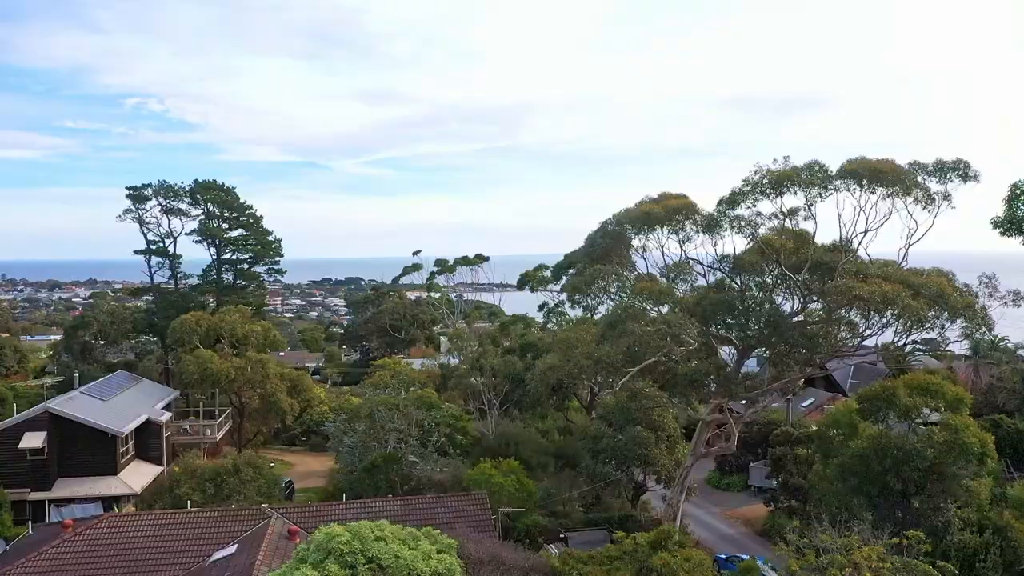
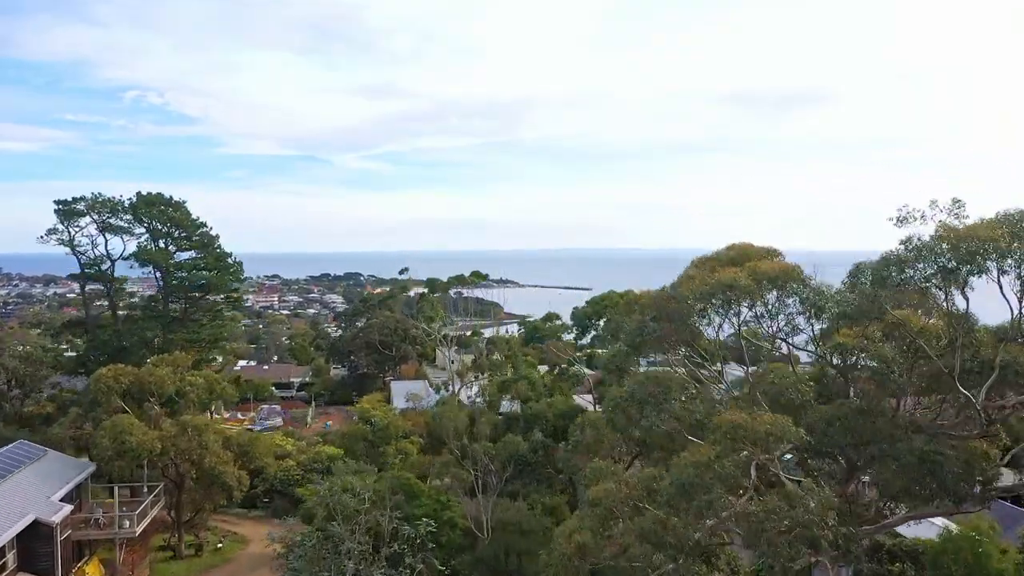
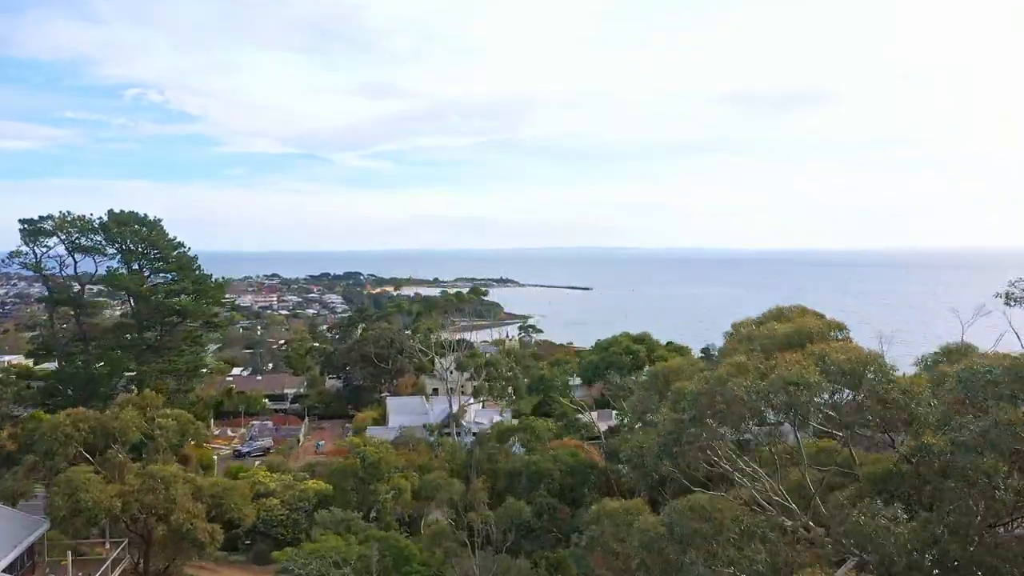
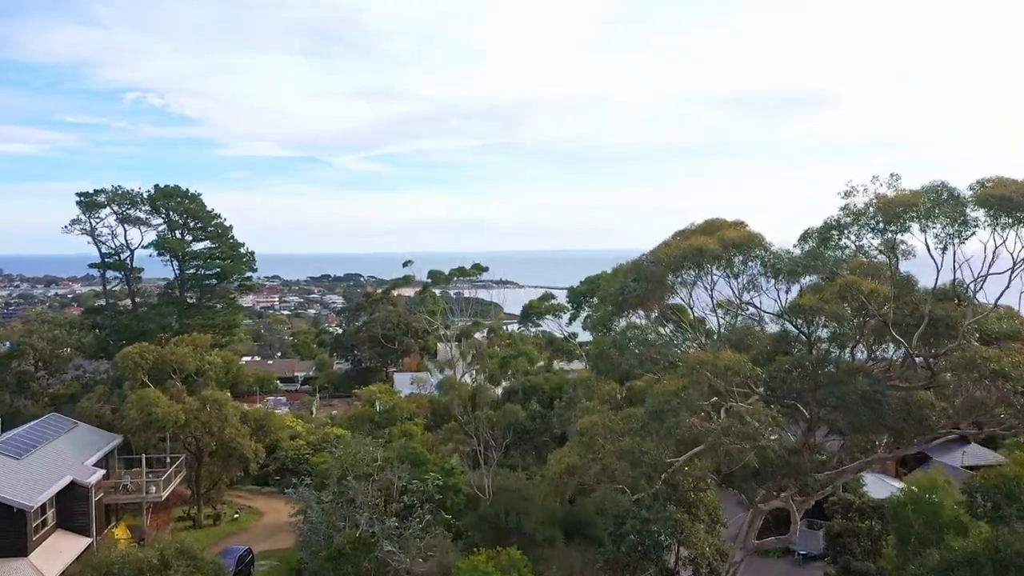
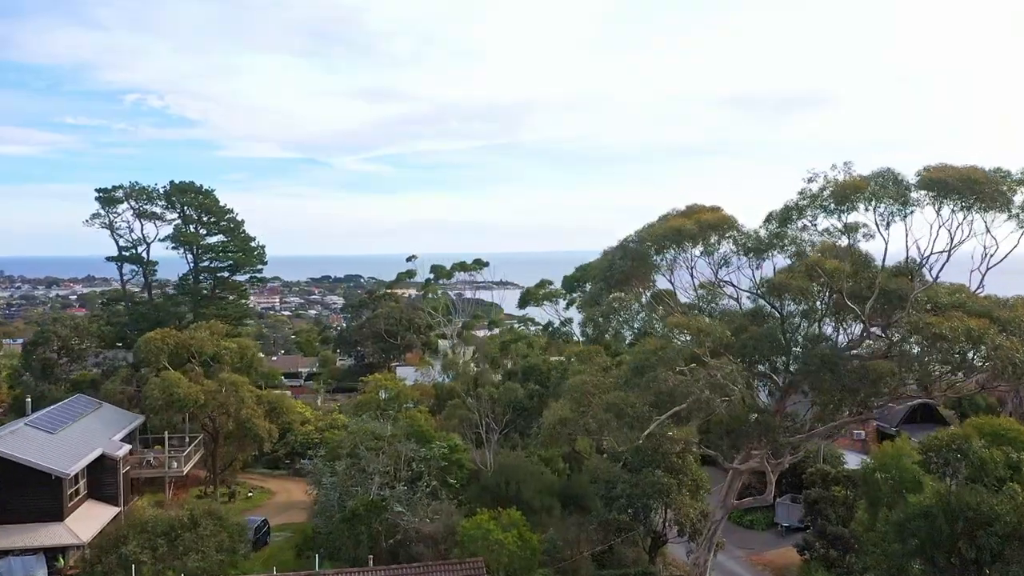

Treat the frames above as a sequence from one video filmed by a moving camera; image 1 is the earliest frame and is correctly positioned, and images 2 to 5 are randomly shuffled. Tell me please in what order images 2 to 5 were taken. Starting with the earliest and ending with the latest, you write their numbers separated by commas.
5, 4, 2, 3
